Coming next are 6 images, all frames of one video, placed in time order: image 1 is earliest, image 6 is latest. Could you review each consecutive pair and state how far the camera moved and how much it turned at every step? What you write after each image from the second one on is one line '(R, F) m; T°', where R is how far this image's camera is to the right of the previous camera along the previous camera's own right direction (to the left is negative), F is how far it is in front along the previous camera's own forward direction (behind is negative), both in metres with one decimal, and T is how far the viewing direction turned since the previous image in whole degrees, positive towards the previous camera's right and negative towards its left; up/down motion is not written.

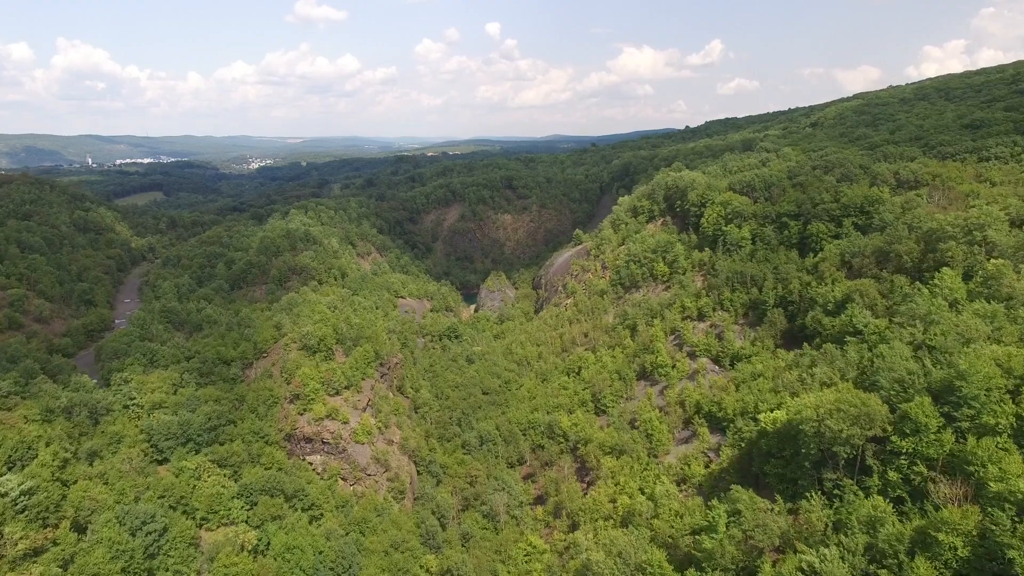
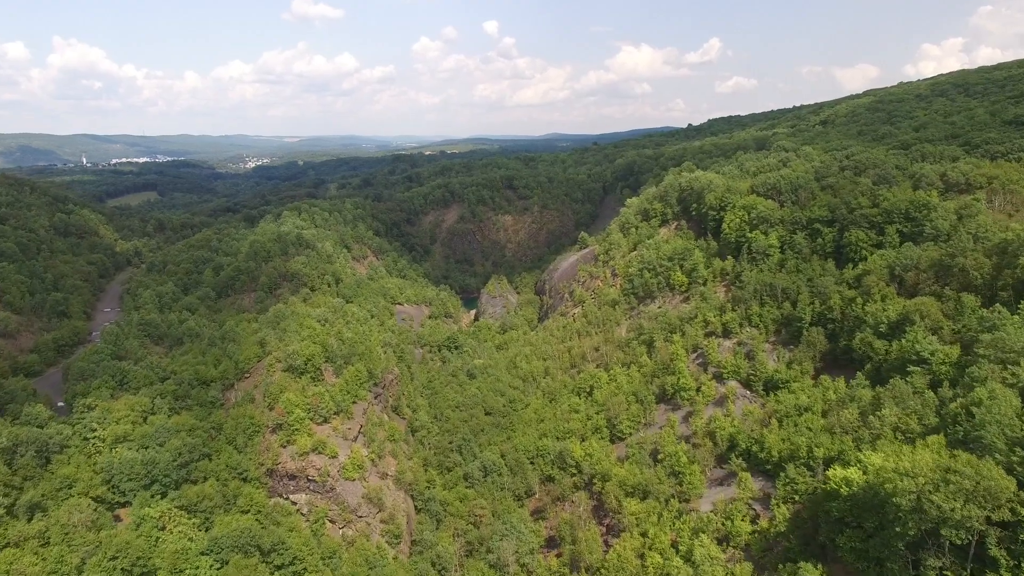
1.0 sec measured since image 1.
(-0.4, +3.6) m; 0°
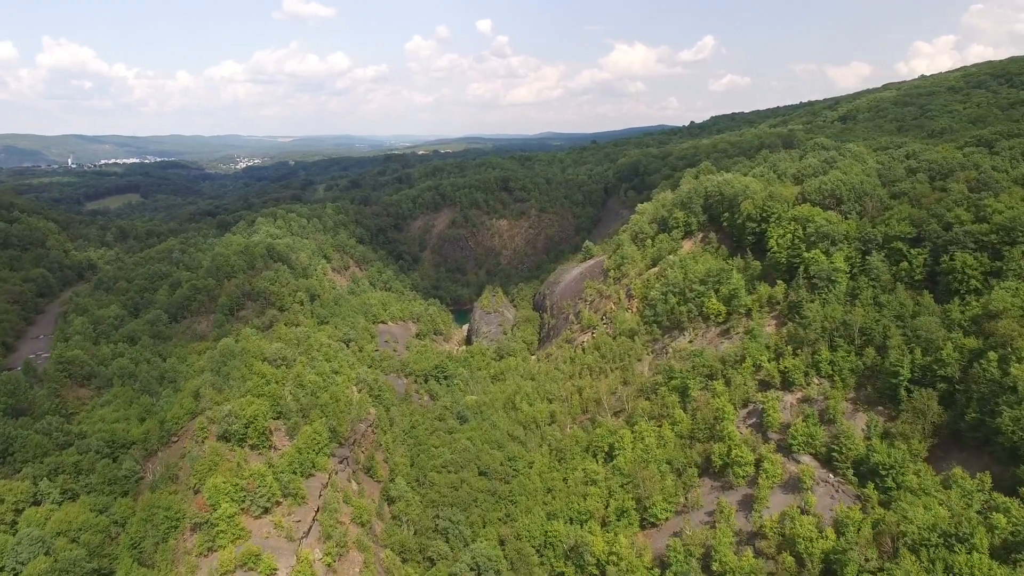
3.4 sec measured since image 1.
(-0.2, +8.2) m; 0°
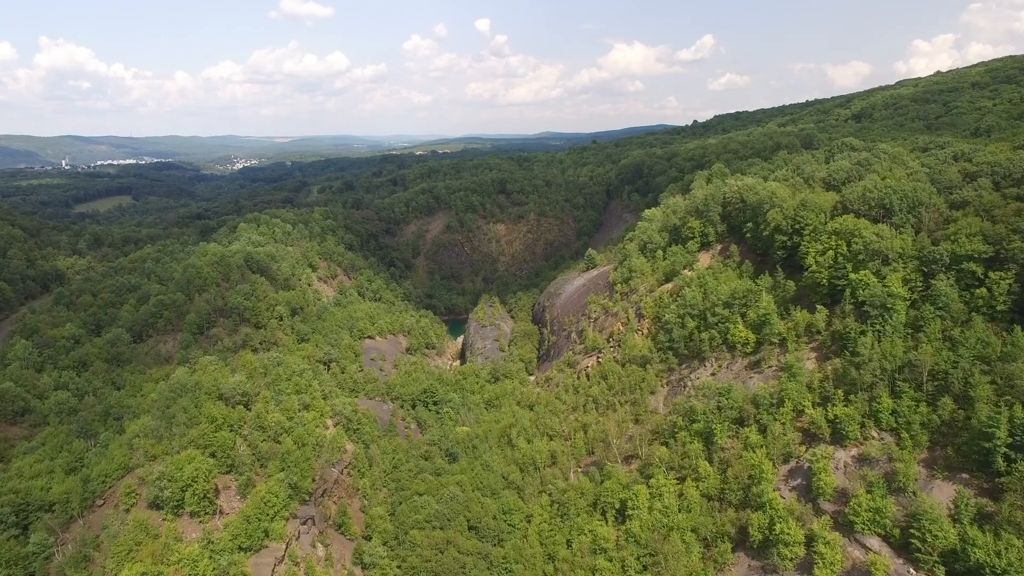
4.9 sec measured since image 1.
(+0.2, +5.0) m; 0°
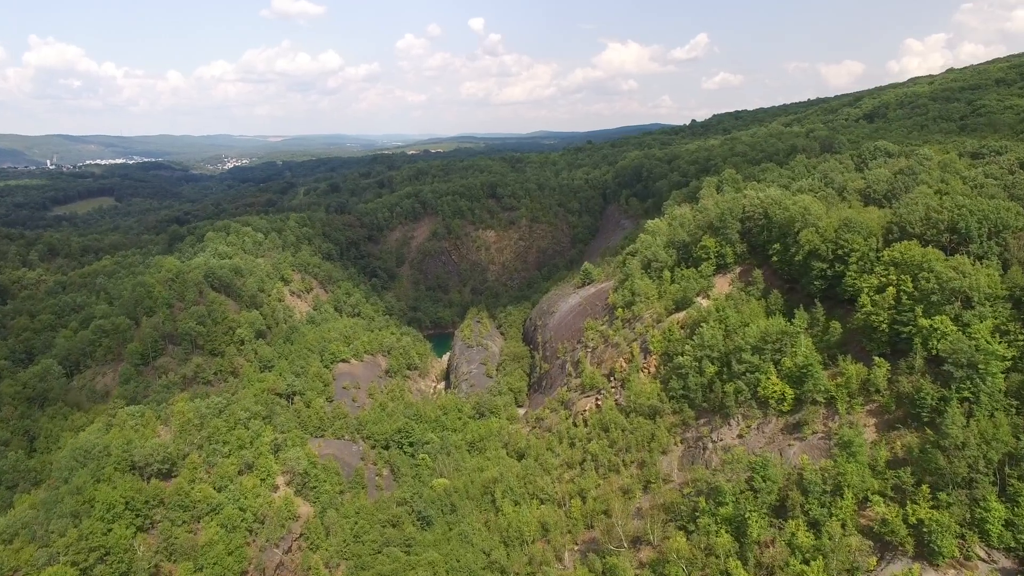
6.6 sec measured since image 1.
(+0.5, +6.1) m; 0°
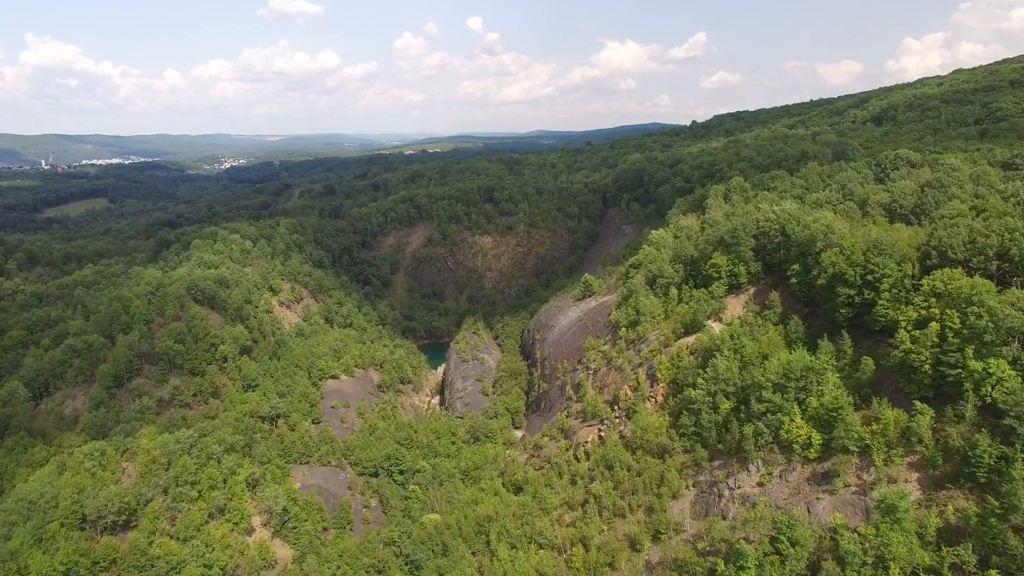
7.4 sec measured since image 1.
(+0.1, +2.7) m; 0°
